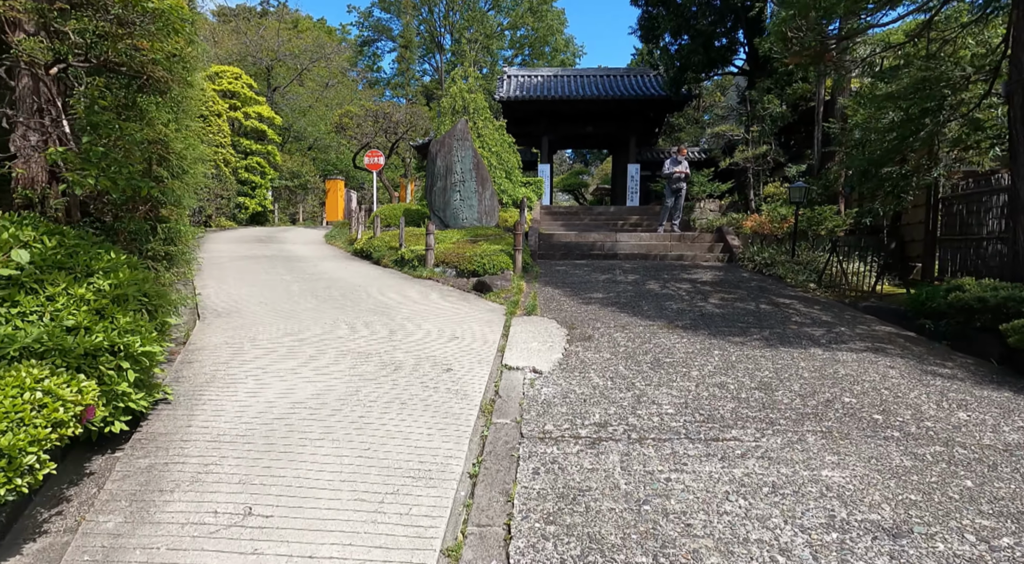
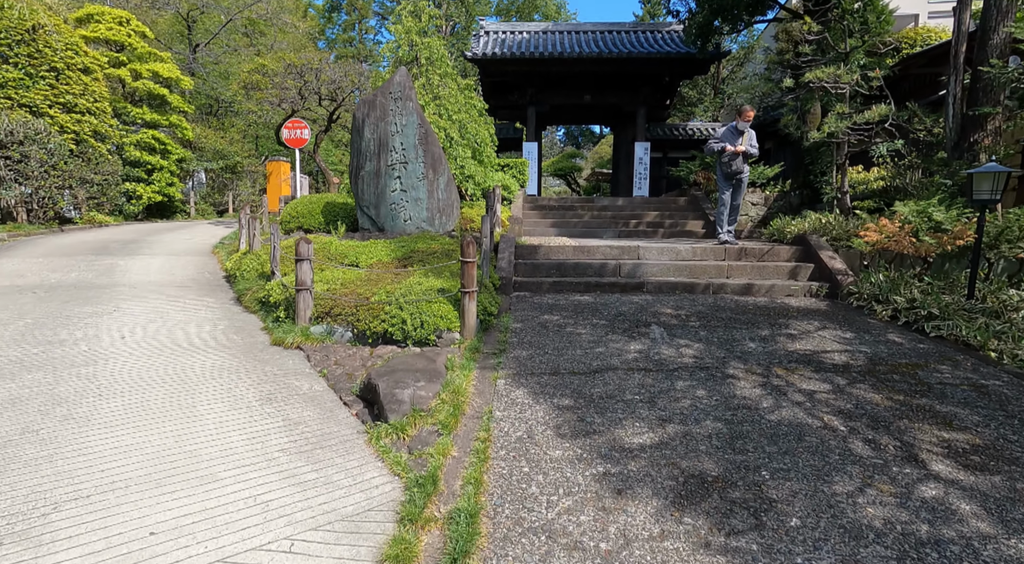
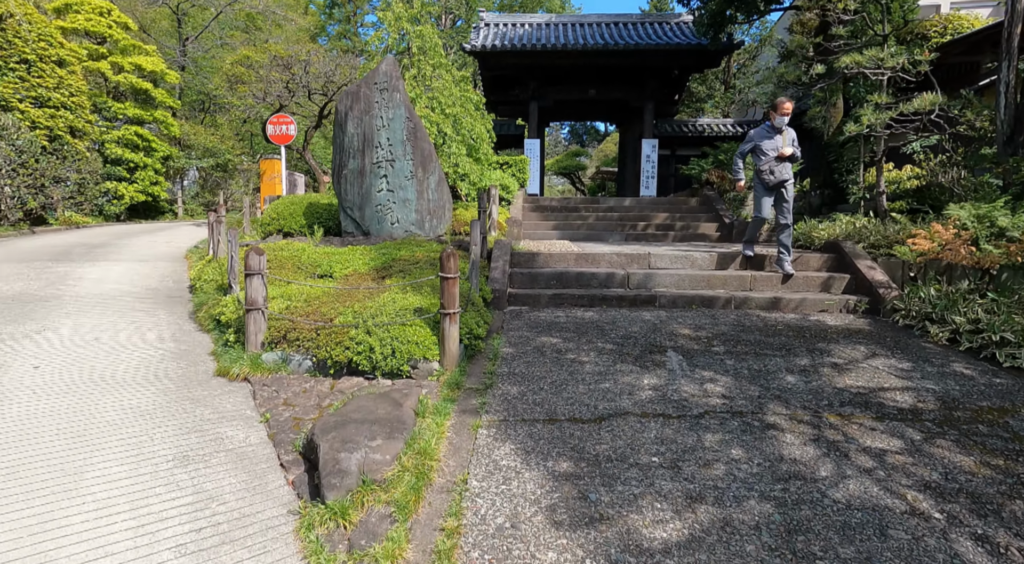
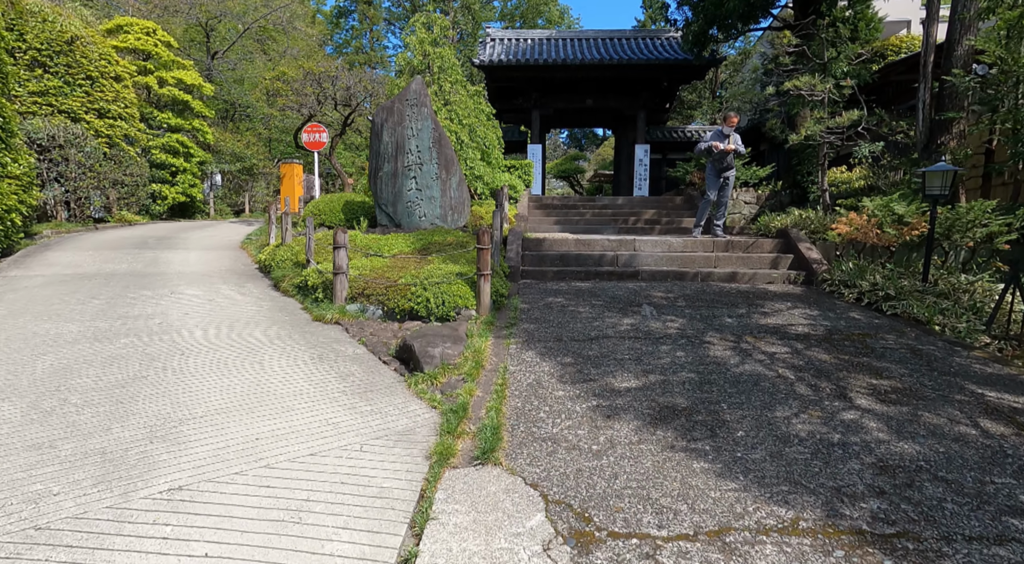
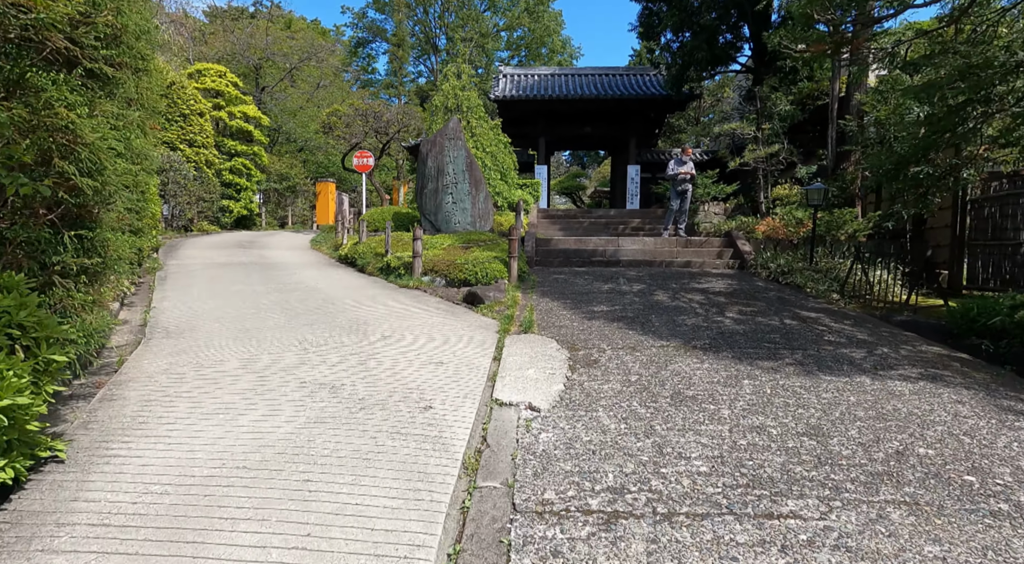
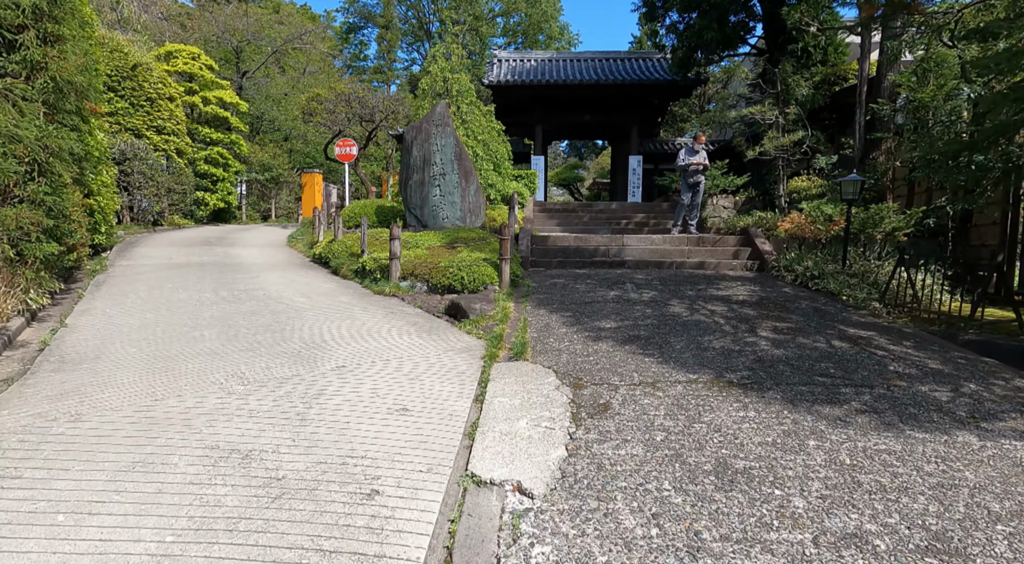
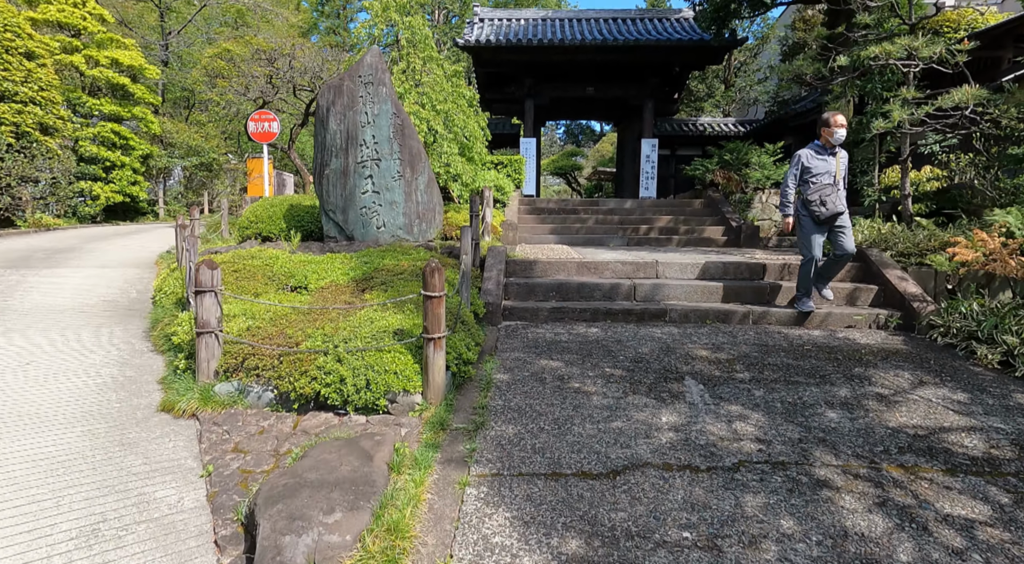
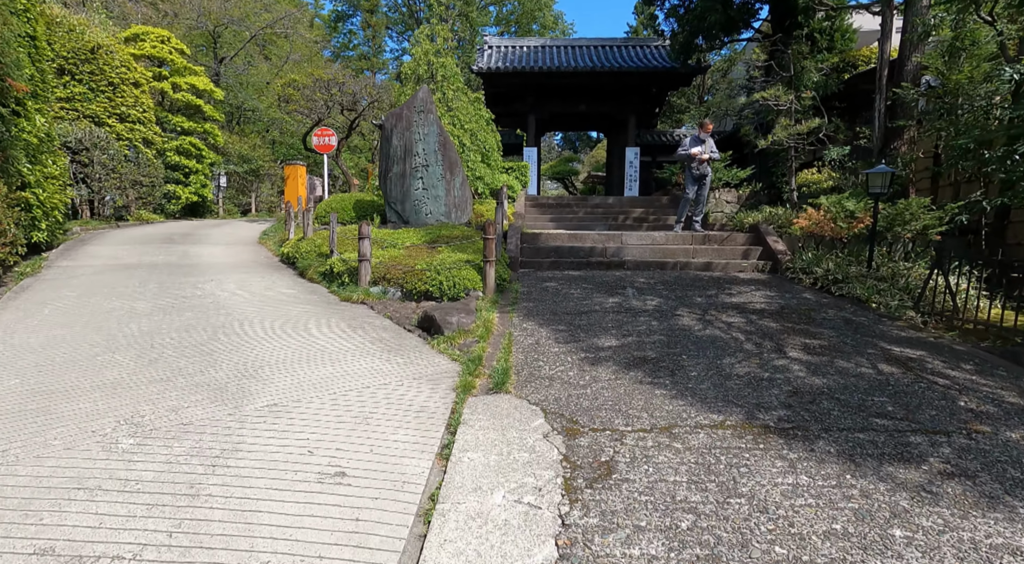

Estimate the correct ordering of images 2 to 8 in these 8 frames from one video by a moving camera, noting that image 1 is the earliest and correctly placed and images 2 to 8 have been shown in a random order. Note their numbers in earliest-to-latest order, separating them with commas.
5, 6, 8, 4, 2, 3, 7
